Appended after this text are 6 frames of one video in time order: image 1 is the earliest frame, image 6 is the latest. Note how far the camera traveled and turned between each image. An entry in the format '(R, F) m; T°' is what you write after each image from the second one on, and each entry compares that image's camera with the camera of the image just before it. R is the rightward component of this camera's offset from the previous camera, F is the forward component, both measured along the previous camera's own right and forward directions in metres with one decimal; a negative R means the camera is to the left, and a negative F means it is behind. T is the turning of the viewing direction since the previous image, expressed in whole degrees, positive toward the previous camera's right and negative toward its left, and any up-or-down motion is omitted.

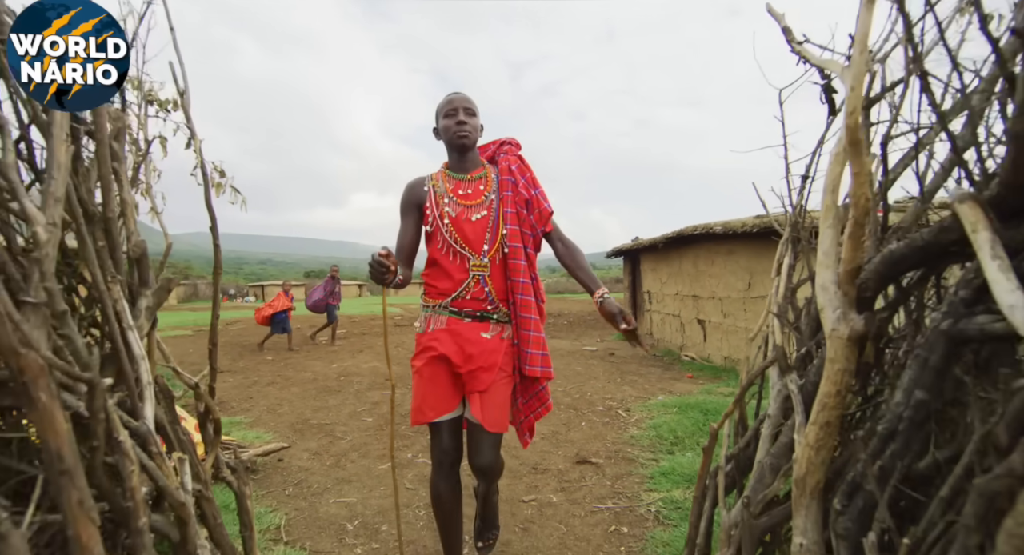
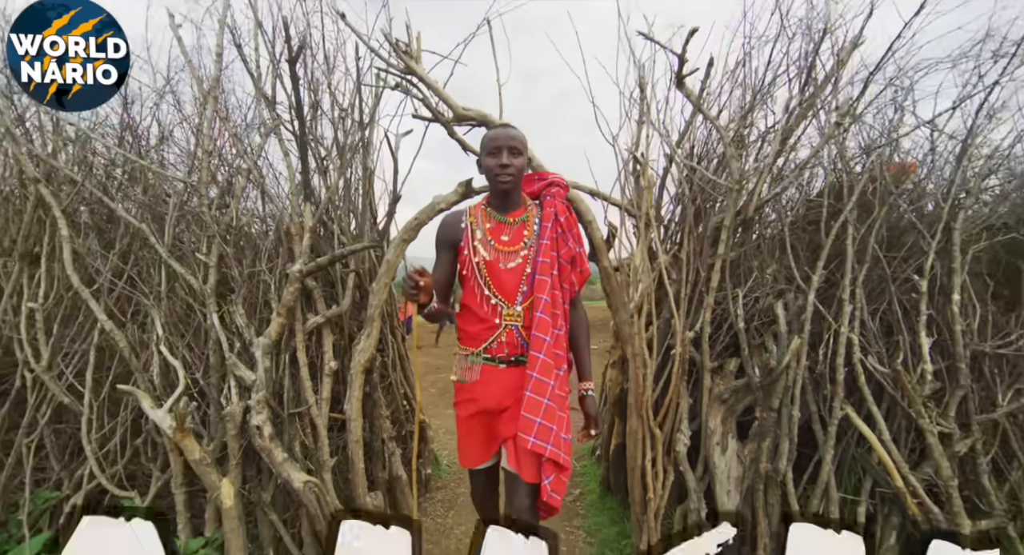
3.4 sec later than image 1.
(+0.1, -2.4) m; -2°
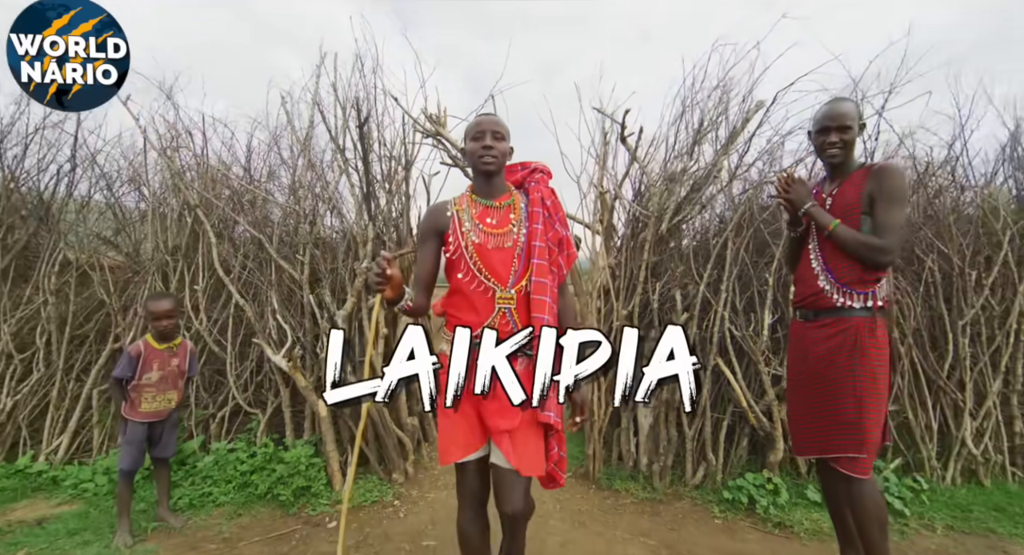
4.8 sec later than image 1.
(+0.1, -1.1) m; -2°
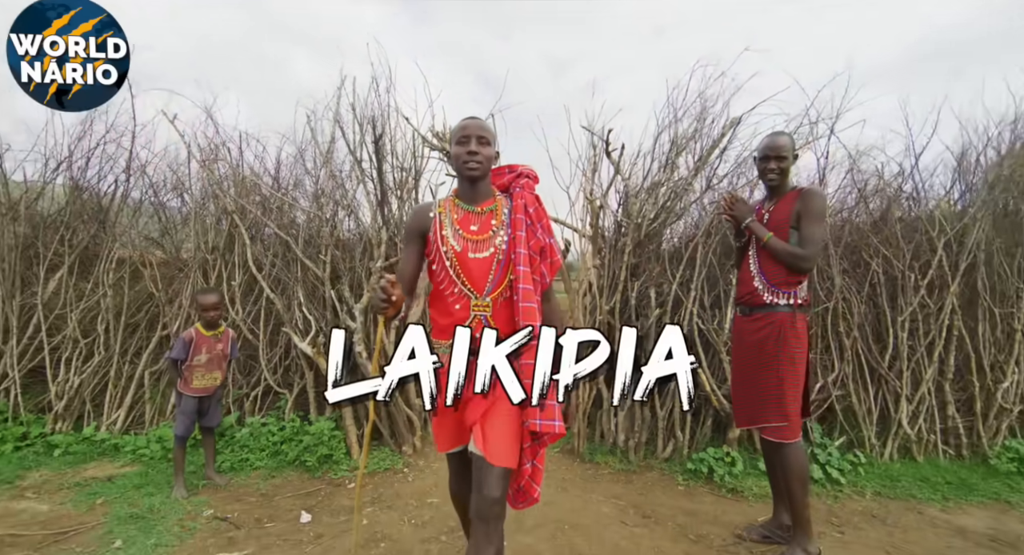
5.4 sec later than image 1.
(+0.1, -0.4) m; -1°
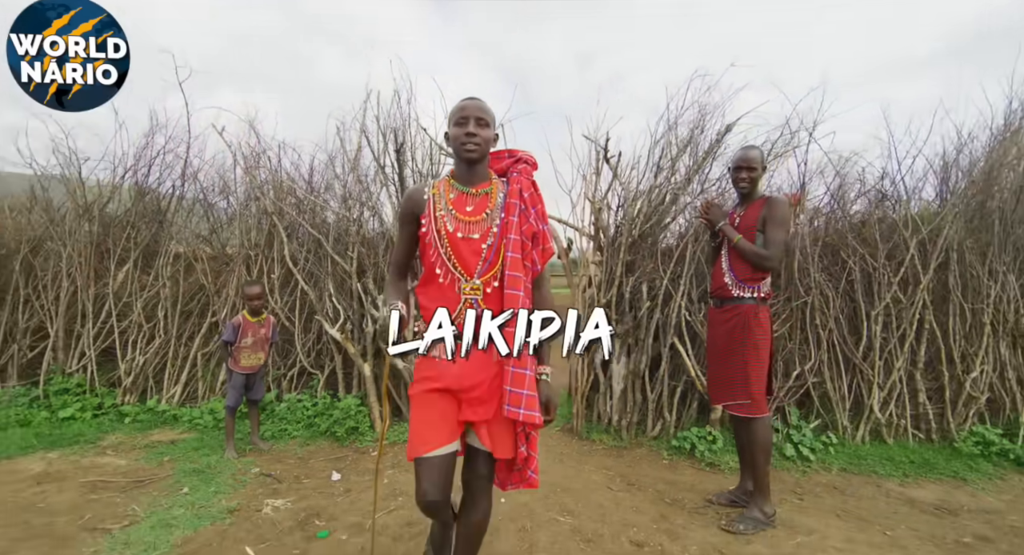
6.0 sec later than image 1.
(+0.1, -0.4) m; -3°
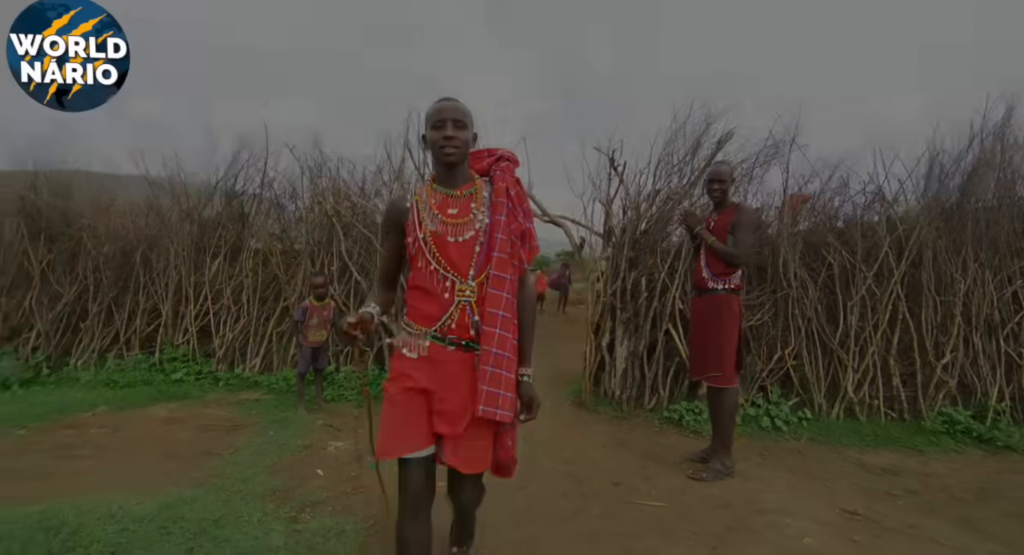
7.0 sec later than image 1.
(+0.3, -0.7) m; -5°
